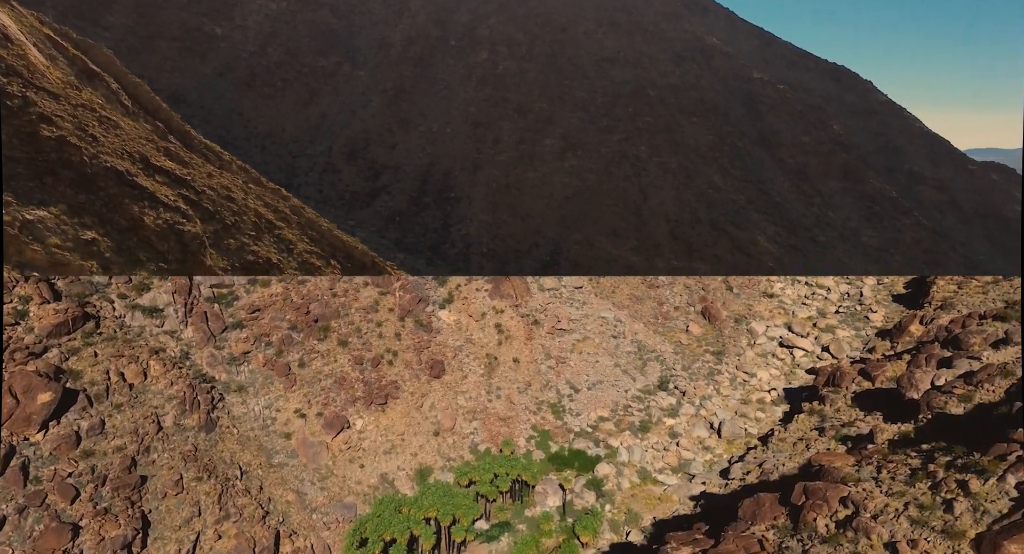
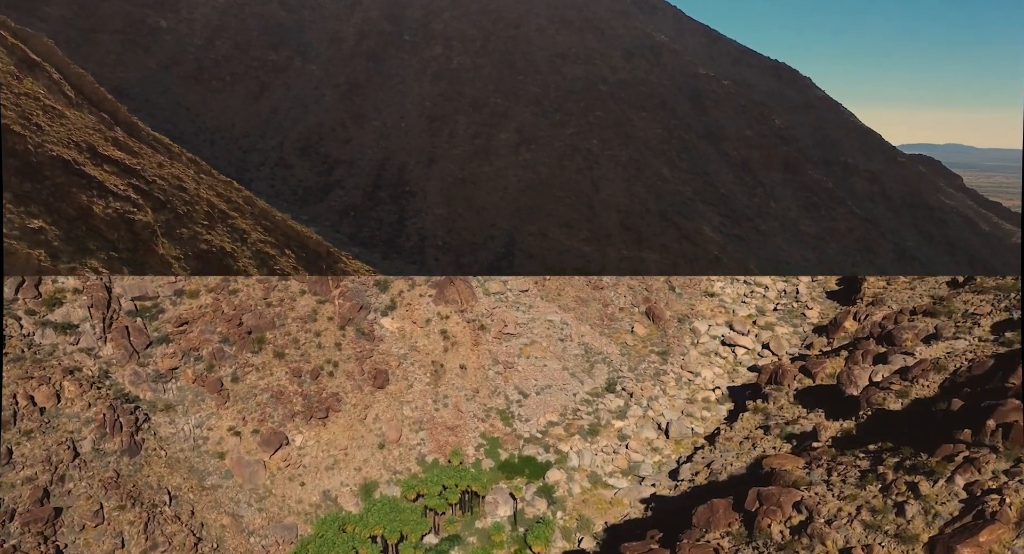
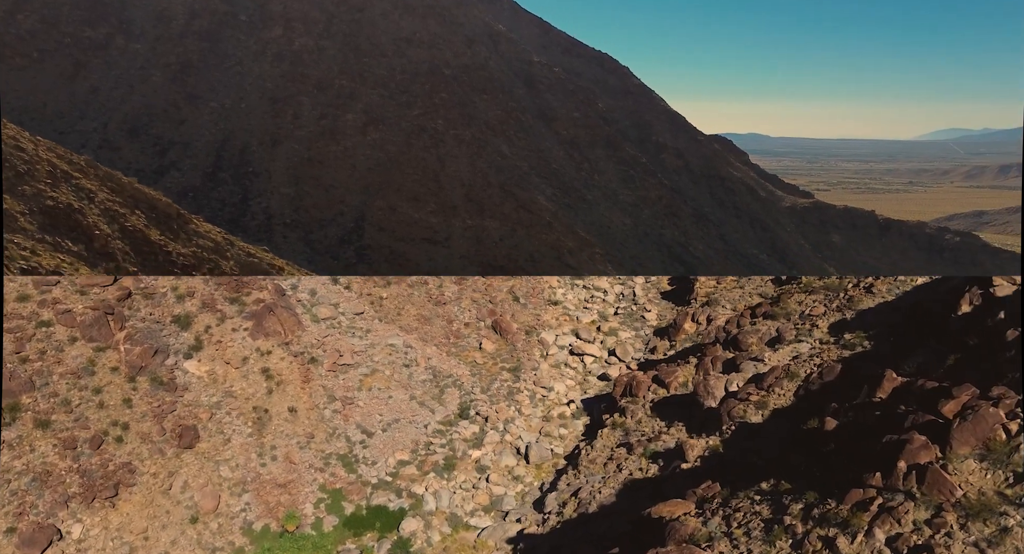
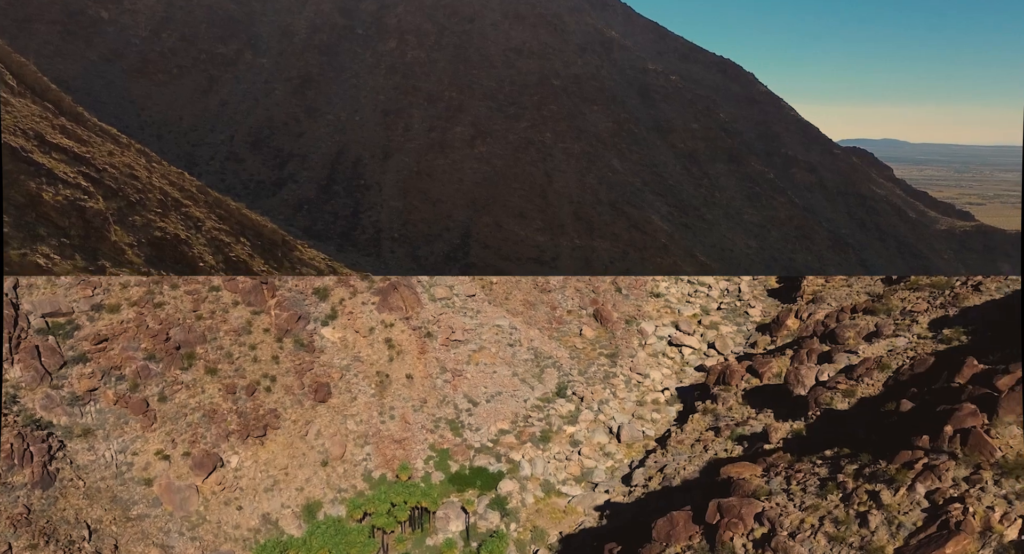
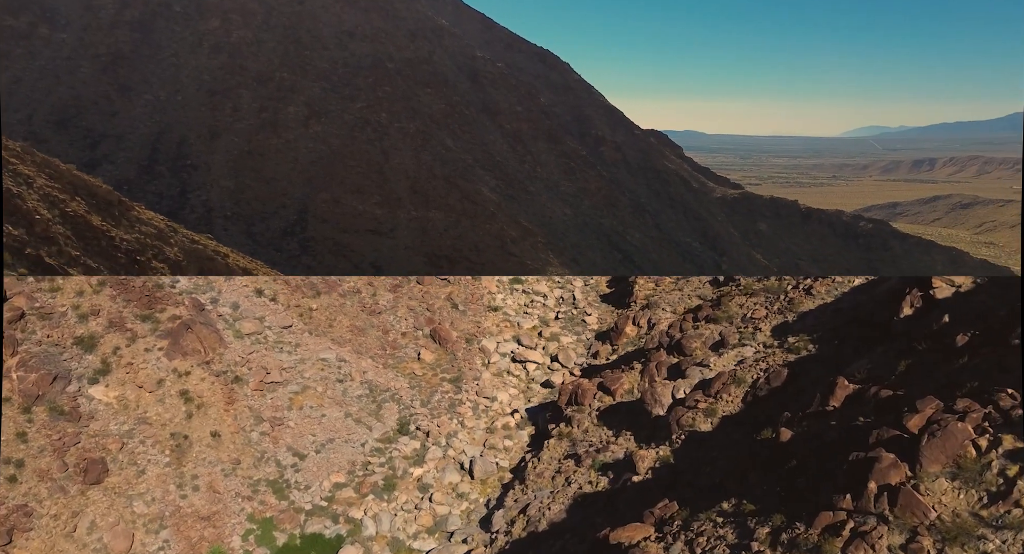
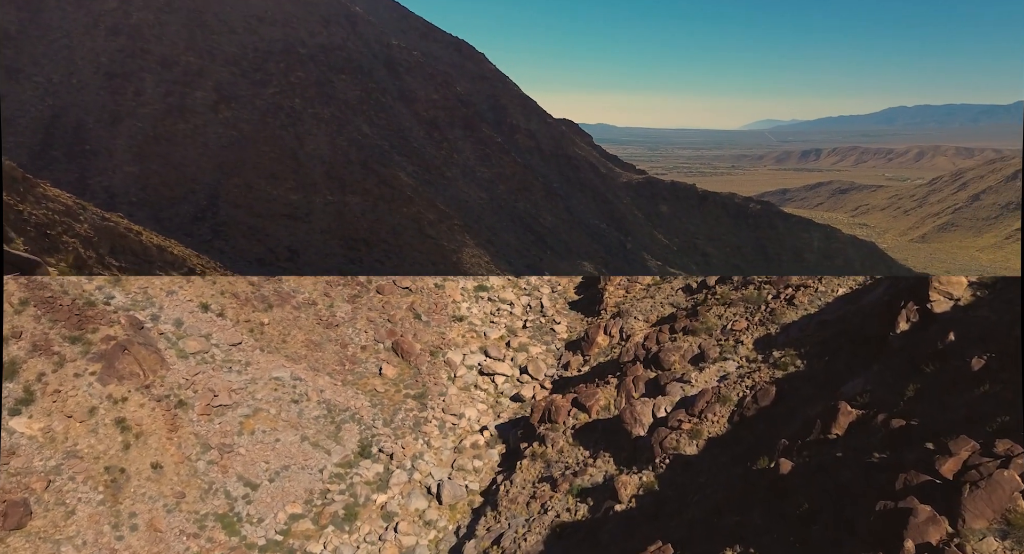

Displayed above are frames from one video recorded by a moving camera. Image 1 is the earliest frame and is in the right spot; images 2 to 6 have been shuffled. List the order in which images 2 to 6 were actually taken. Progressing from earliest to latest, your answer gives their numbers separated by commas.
2, 4, 3, 5, 6
